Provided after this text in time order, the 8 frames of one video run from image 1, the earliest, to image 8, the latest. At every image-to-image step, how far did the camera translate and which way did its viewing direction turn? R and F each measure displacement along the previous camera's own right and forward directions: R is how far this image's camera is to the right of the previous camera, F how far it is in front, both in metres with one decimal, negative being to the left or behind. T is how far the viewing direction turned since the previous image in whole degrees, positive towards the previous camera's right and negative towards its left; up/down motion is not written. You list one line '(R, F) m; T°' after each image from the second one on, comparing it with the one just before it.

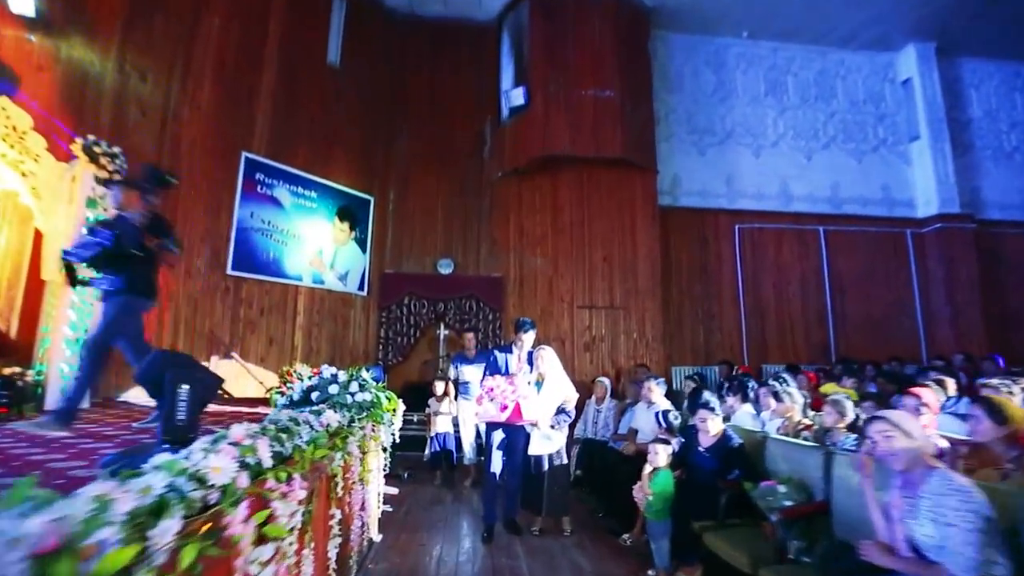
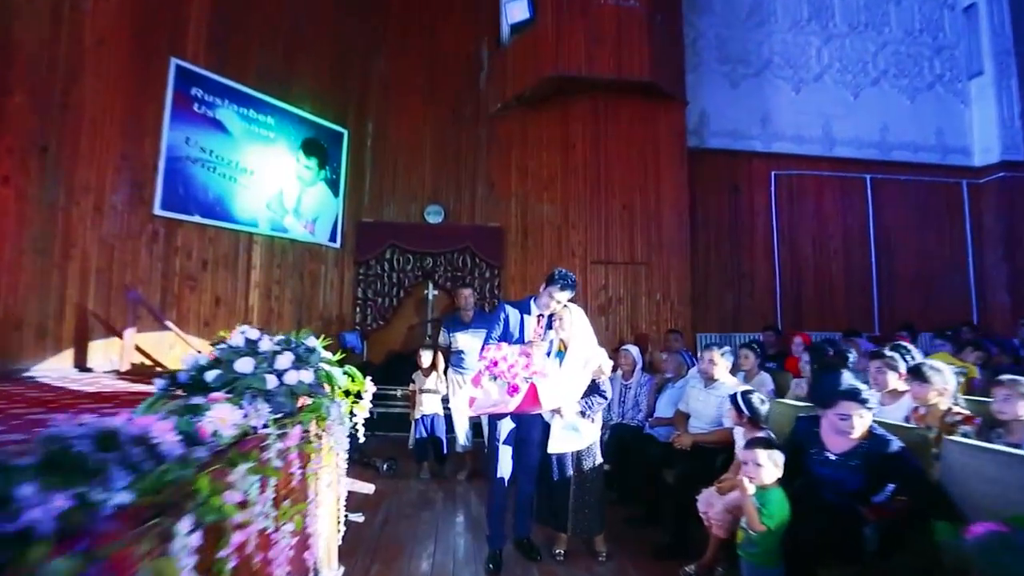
(-0.2, +1.2) m; +1°
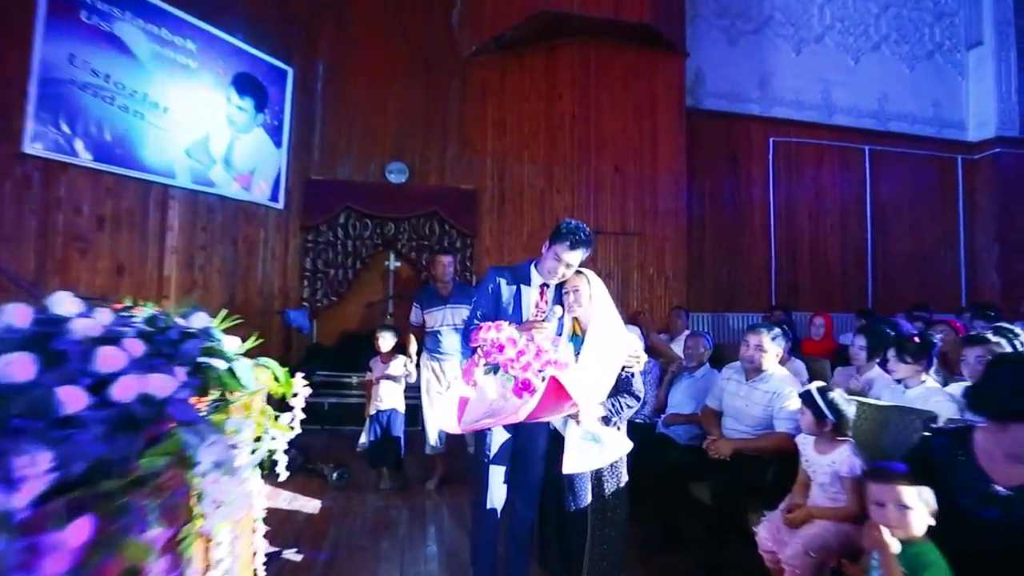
(-0.2, +0.8) m; +5°
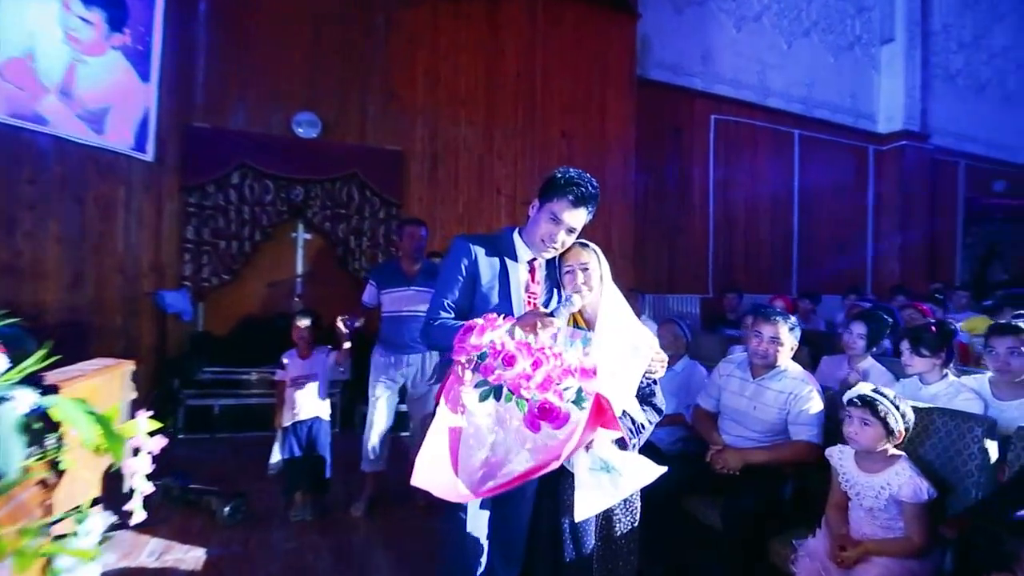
(-0.2, +0.6) m; +10°
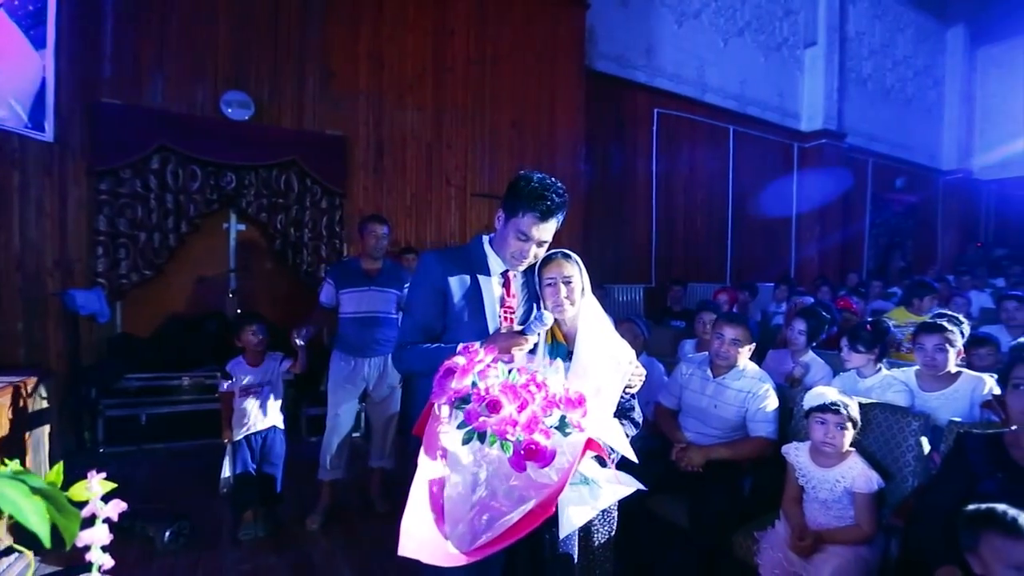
(-0.1, +0.1) m; +7°
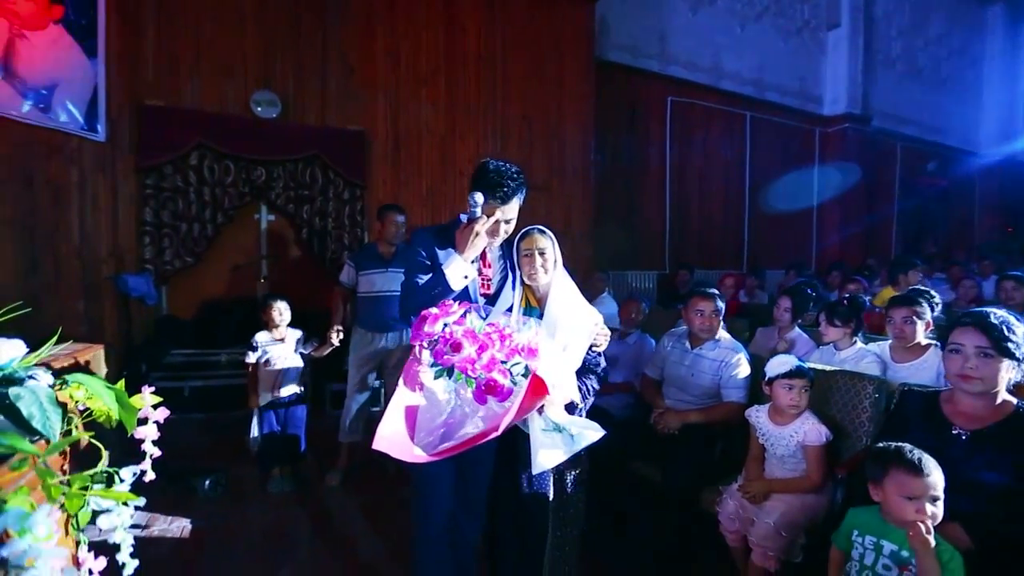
(+0.2, -0.2) m; -3°
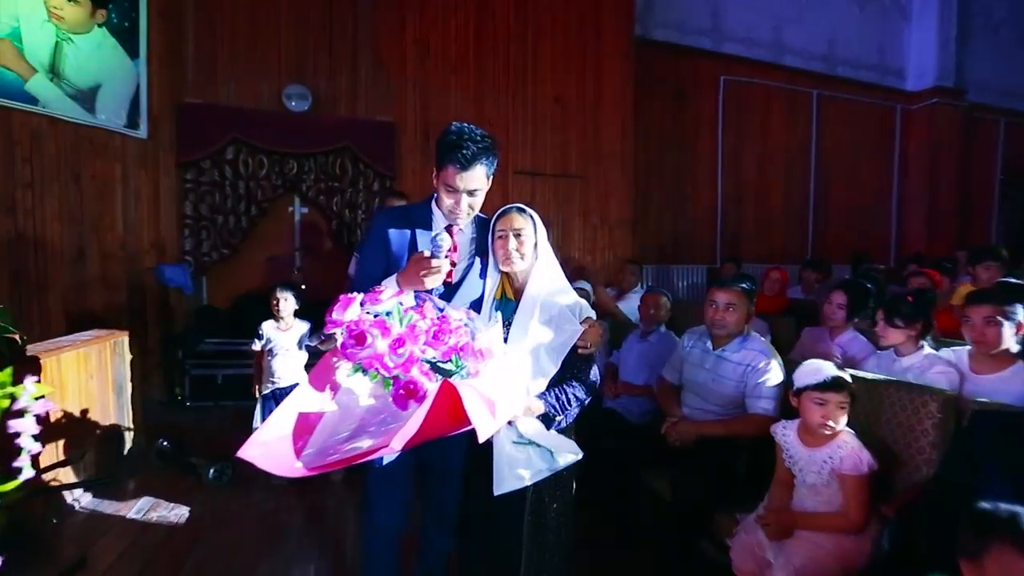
(+0.3, +0.2) m; -7°
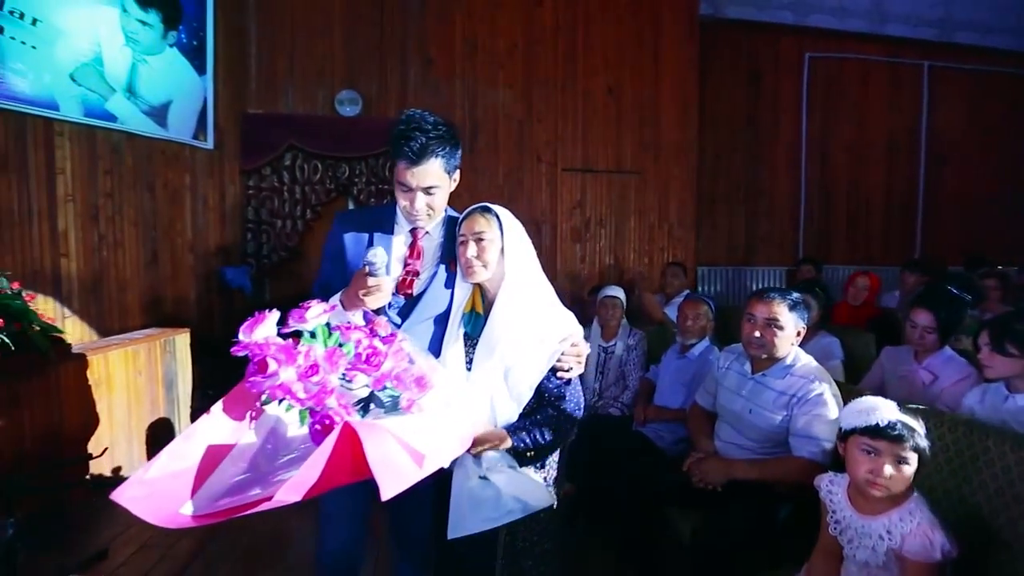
(+0.3, +0.2) m; -9°
